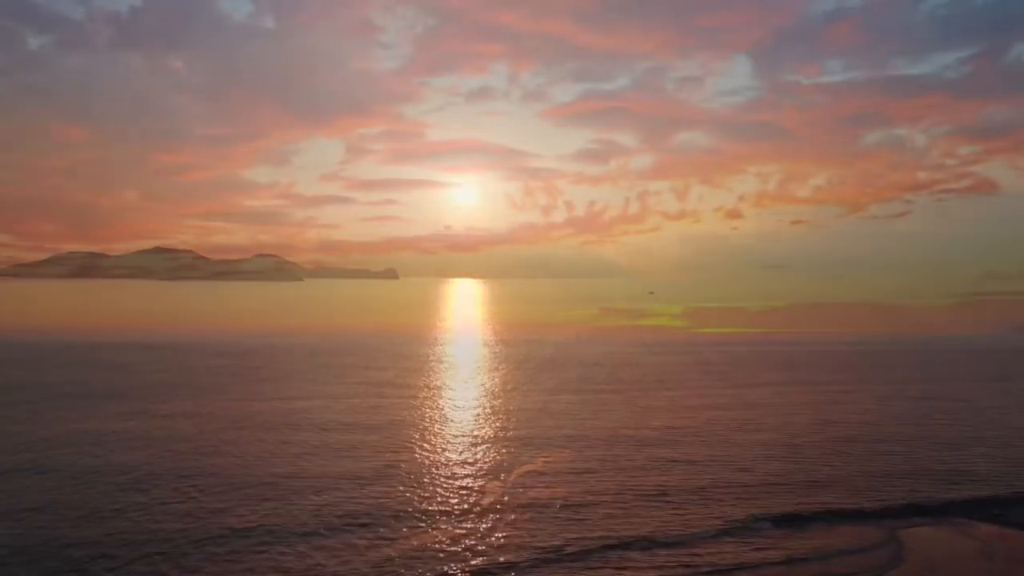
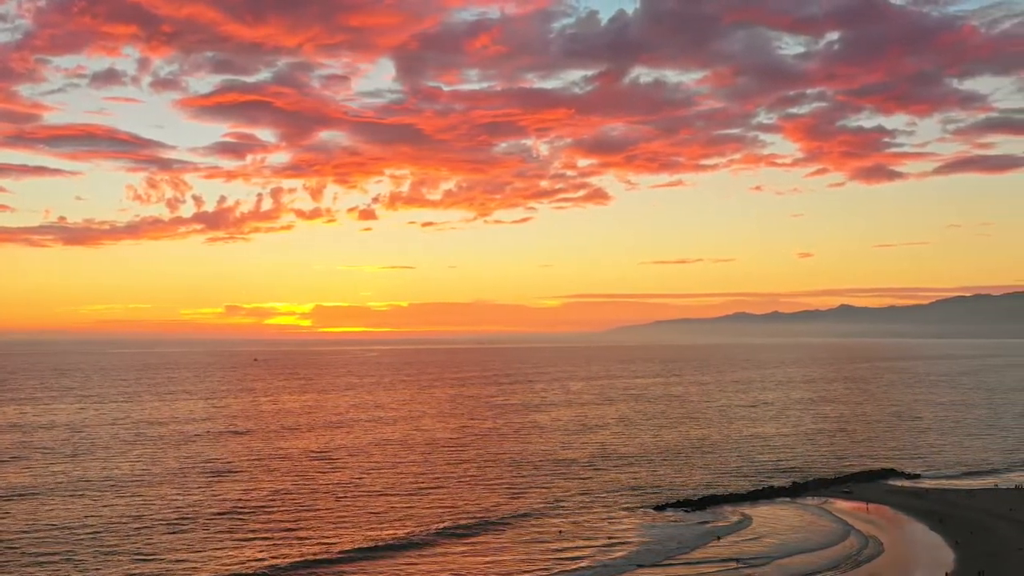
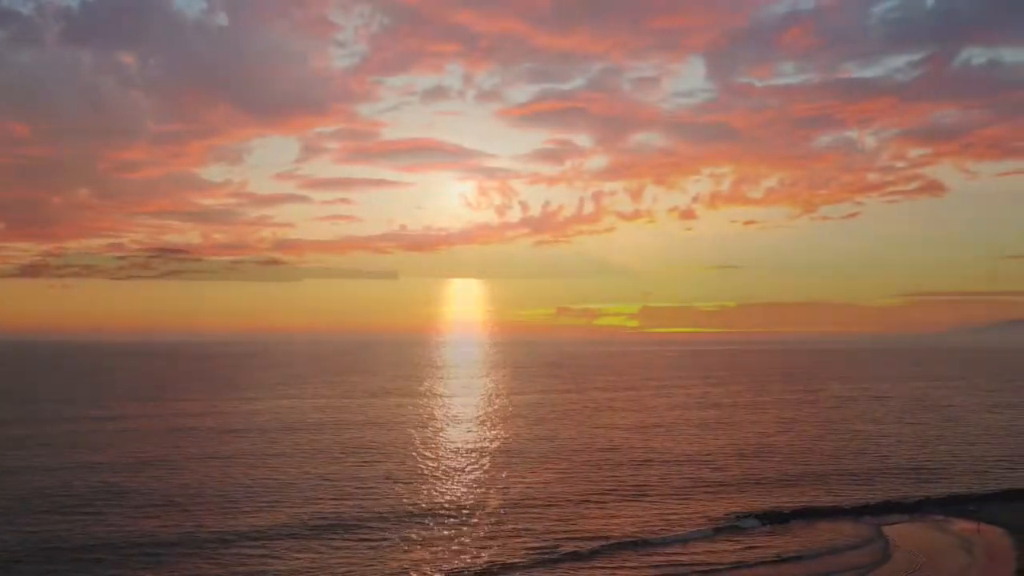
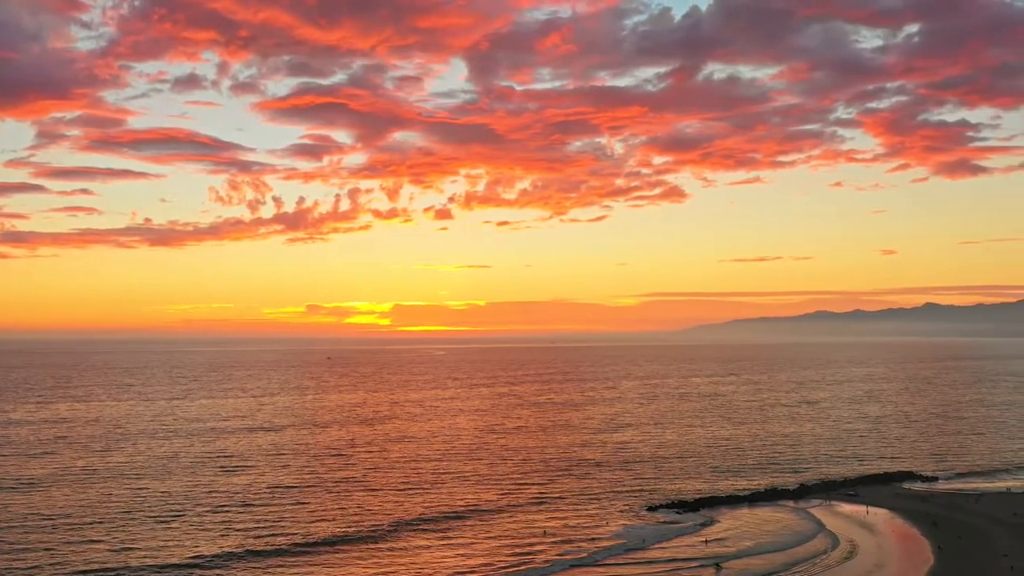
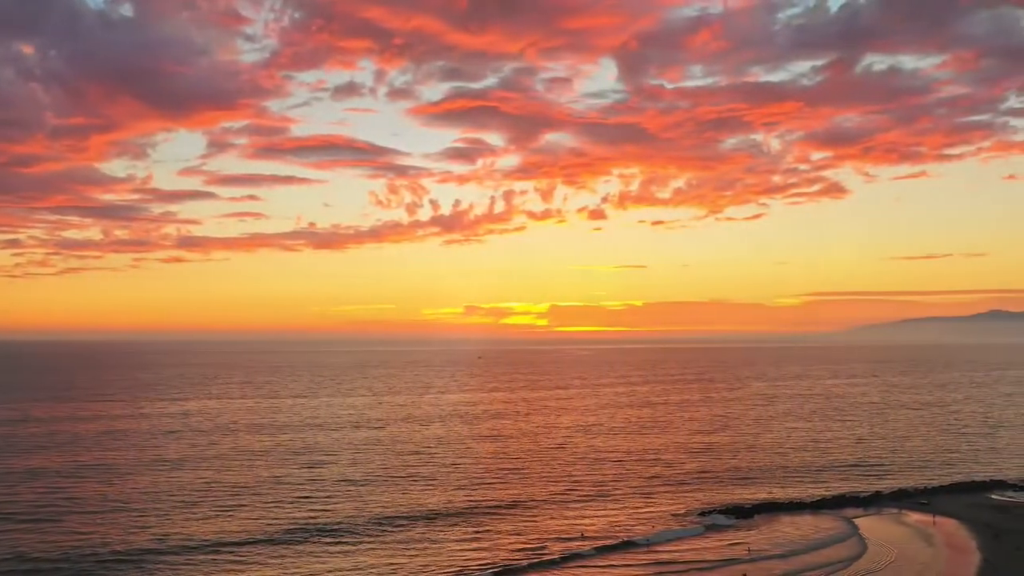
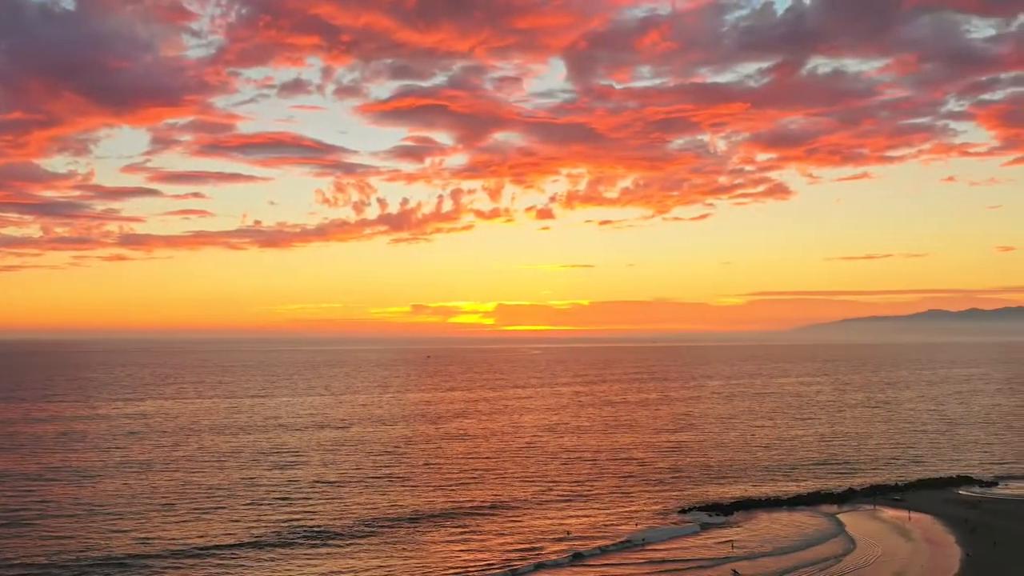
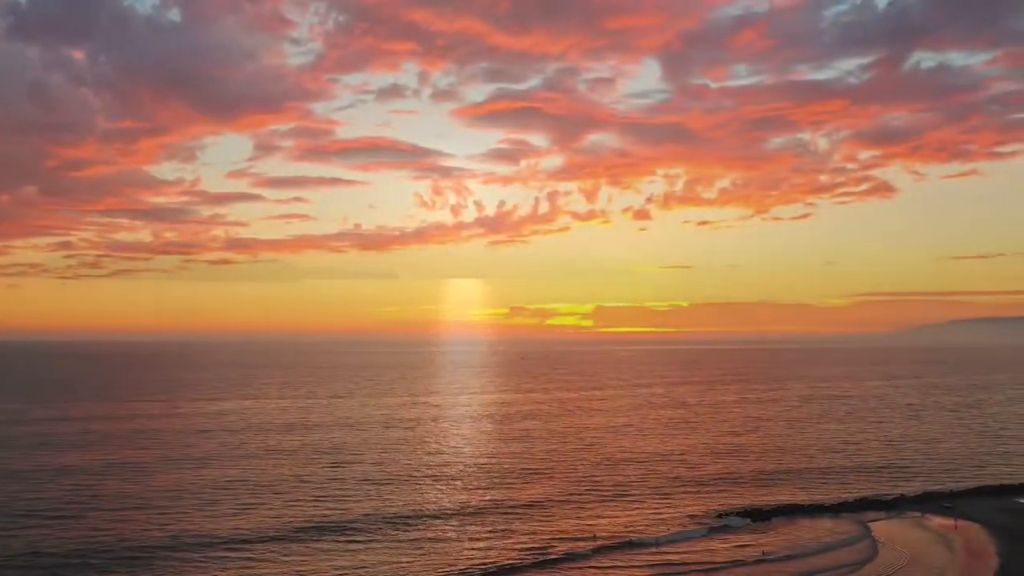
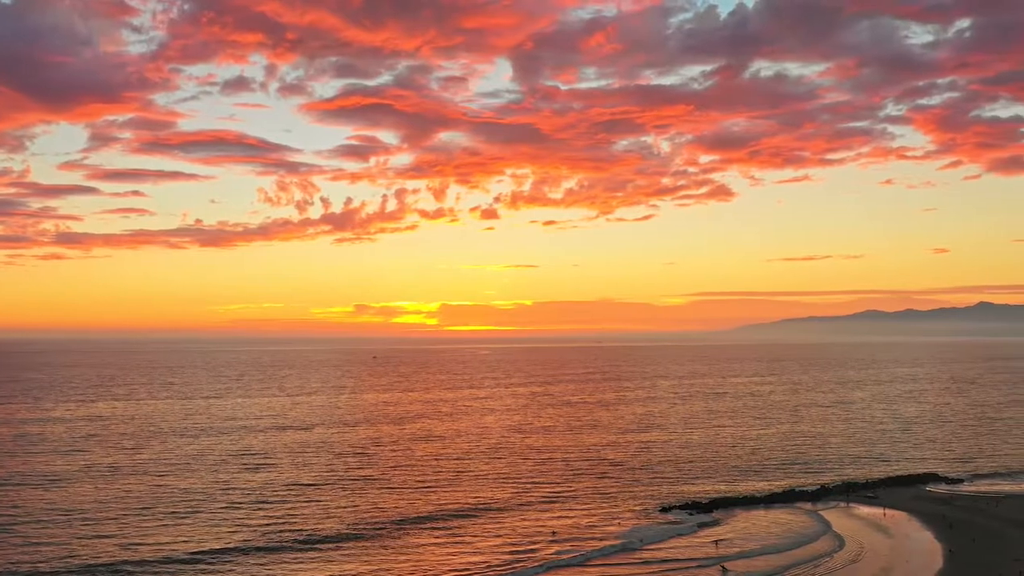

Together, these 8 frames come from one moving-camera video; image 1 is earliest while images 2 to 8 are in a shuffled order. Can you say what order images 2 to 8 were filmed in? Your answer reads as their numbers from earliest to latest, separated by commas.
3, 7, 5, 6, 8, 4, 2
